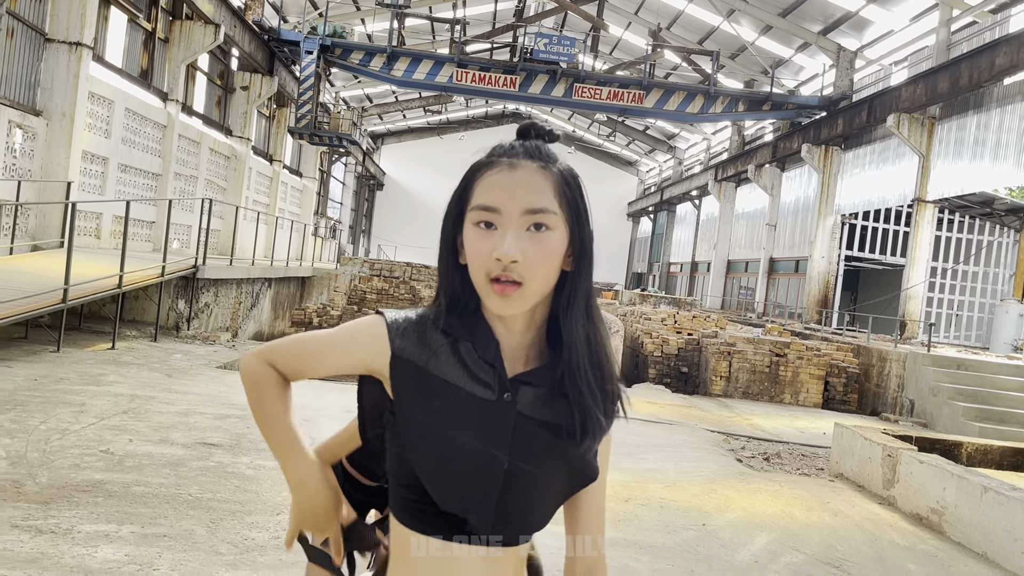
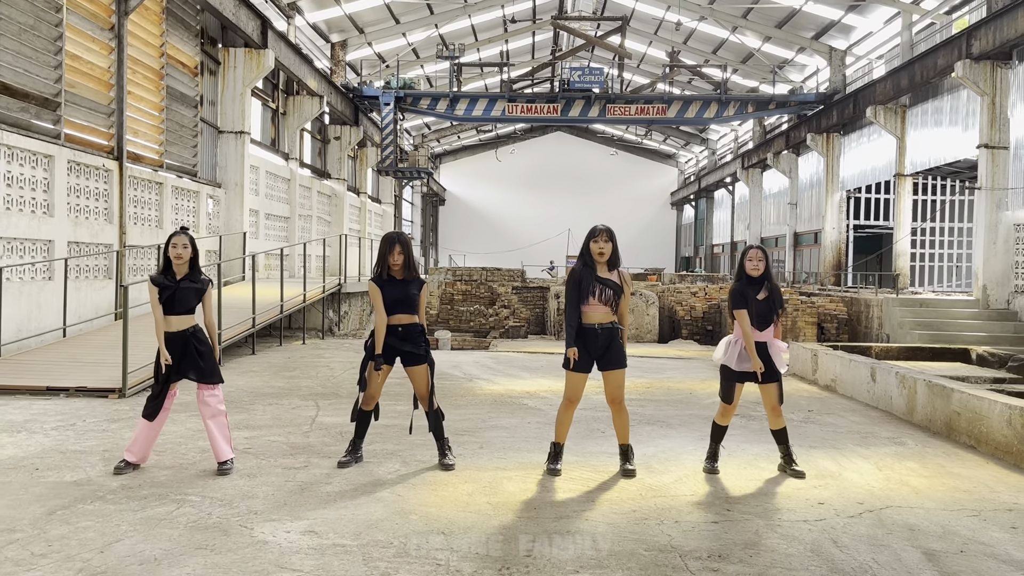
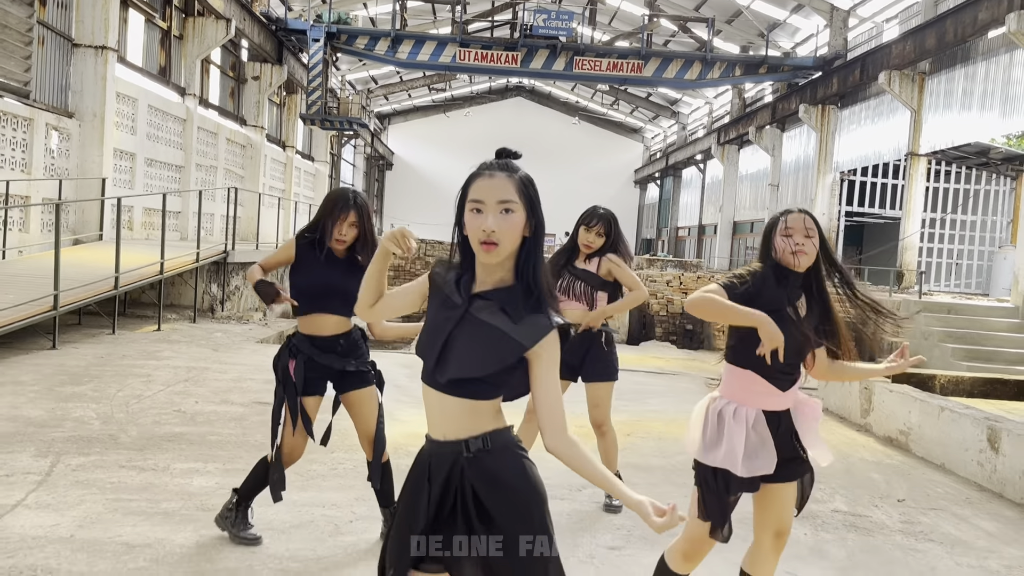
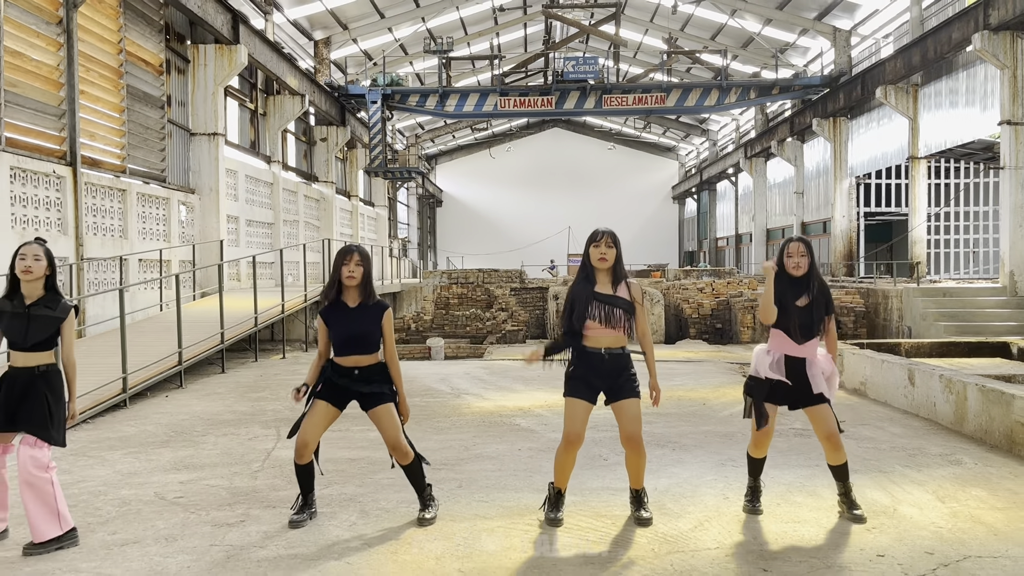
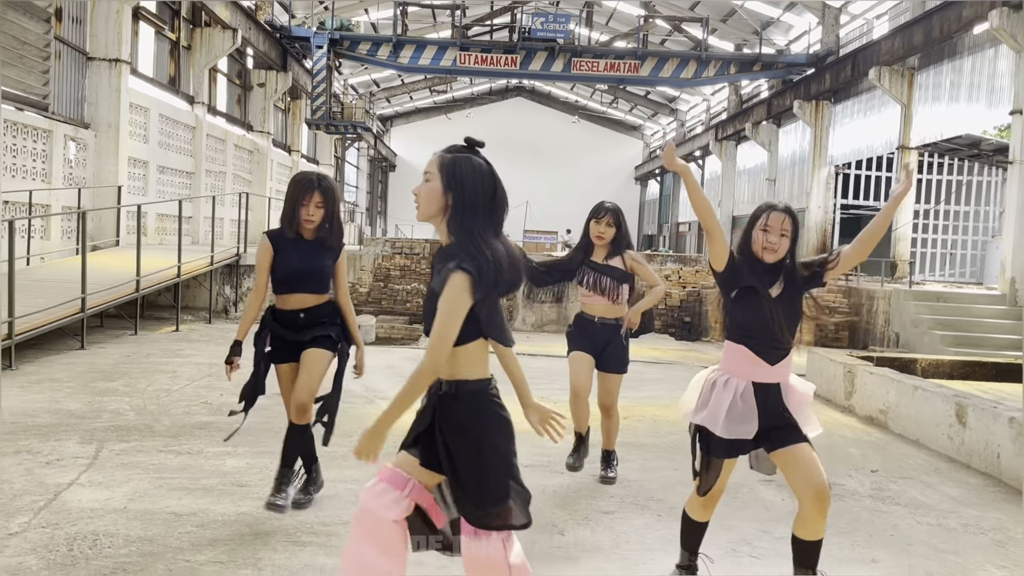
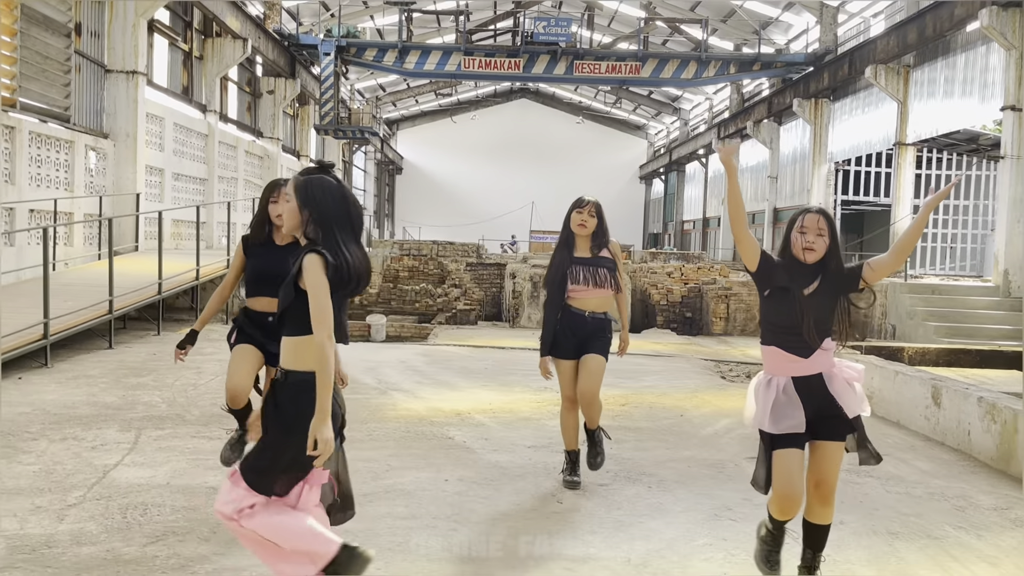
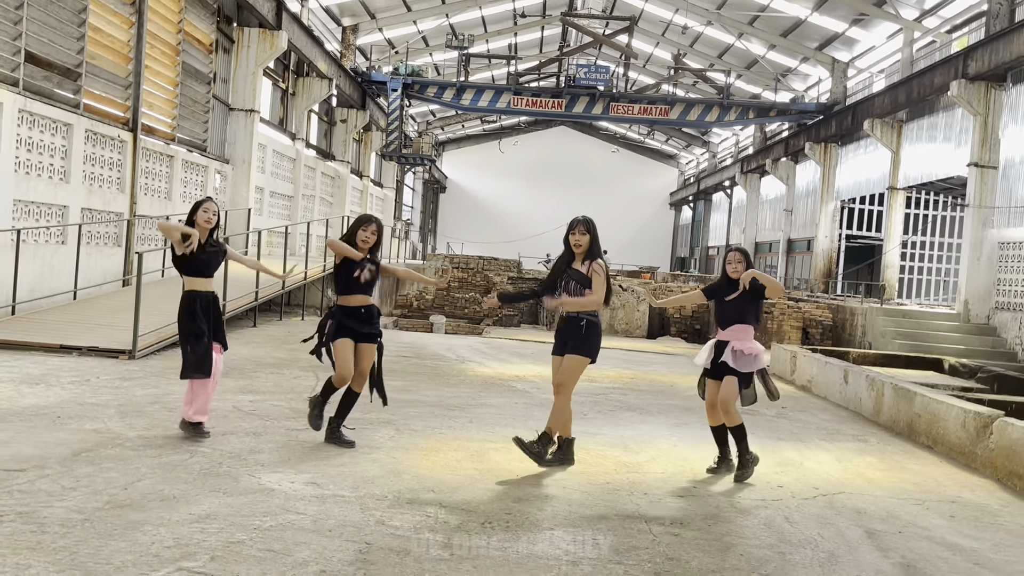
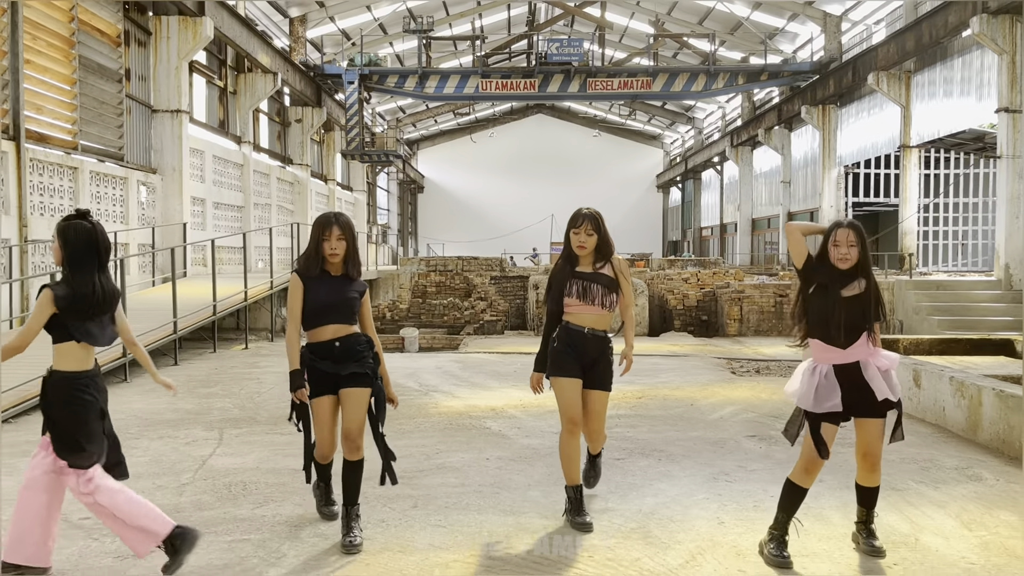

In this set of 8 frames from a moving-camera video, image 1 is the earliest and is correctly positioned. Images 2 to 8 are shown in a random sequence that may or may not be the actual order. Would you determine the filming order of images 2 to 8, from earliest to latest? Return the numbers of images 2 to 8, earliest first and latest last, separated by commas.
3, 5, 6, 8, 4, 2, 7
